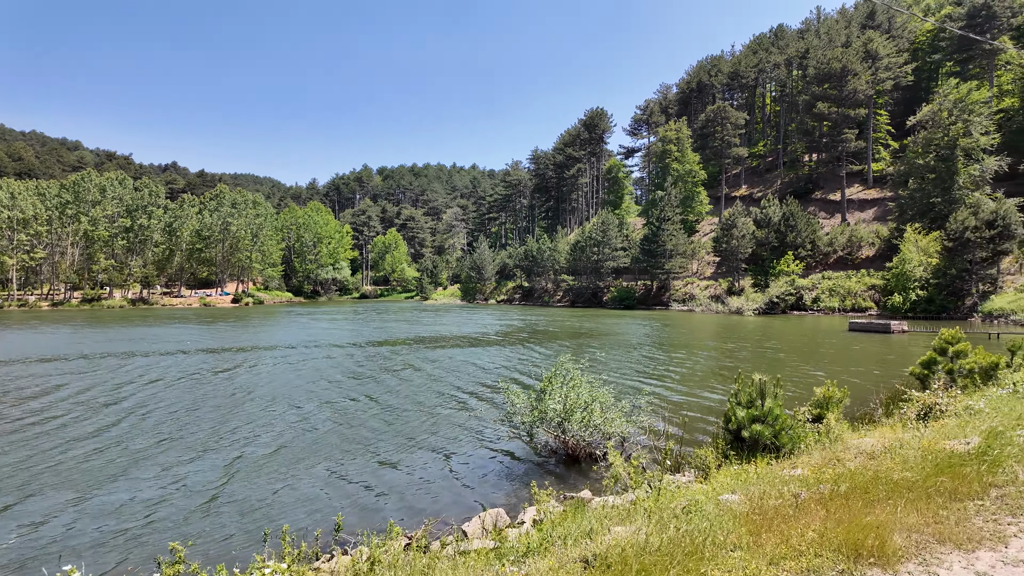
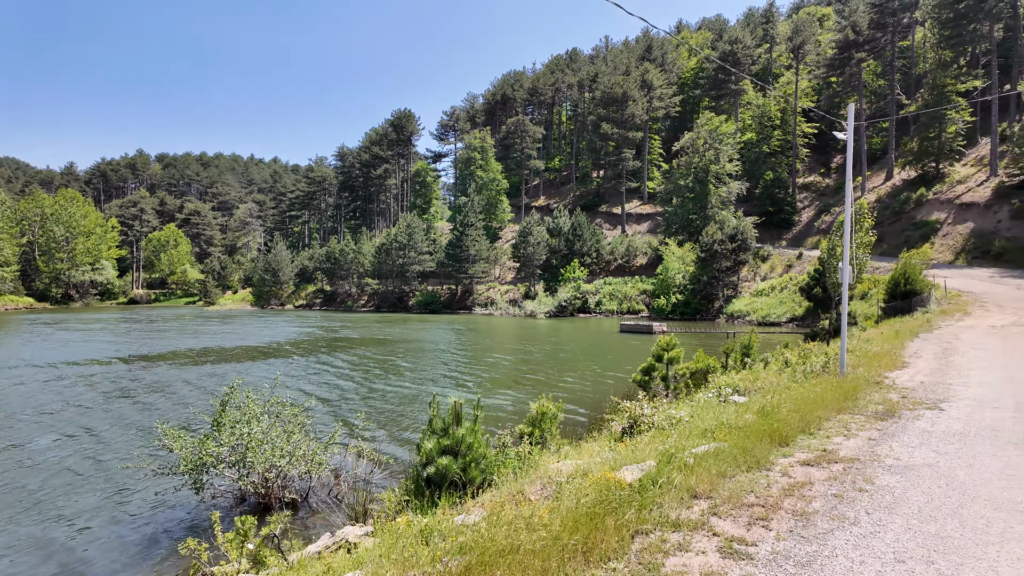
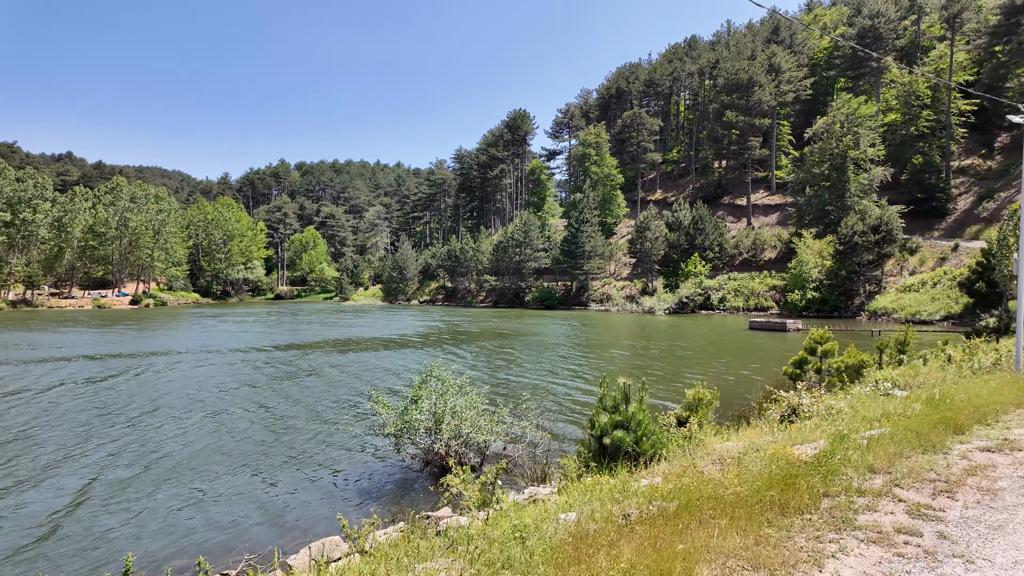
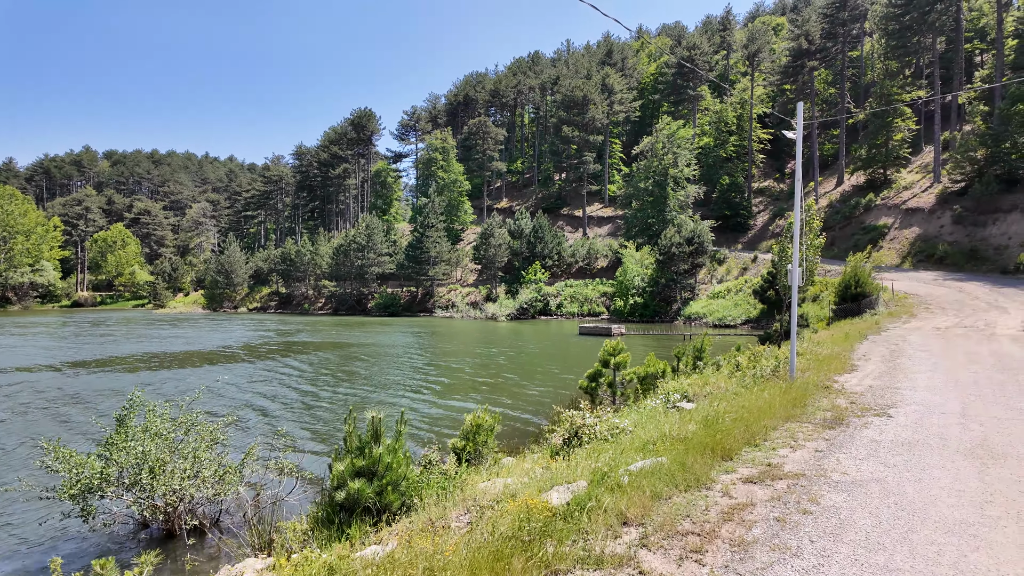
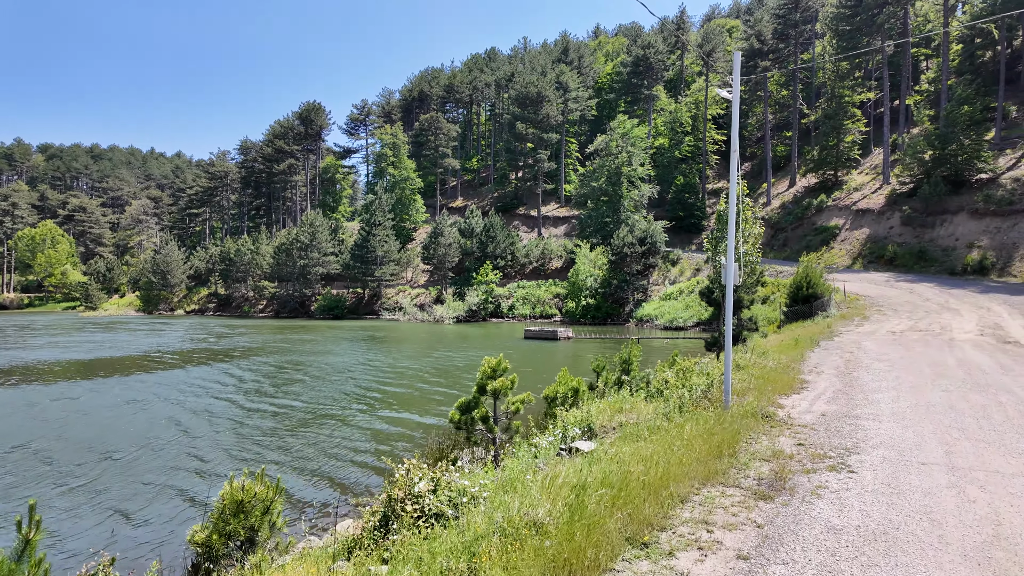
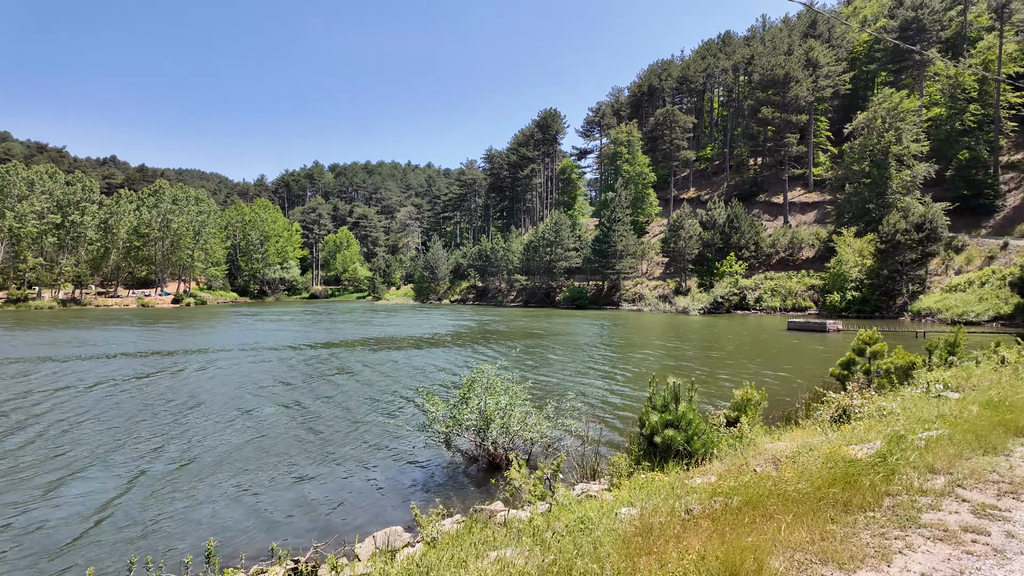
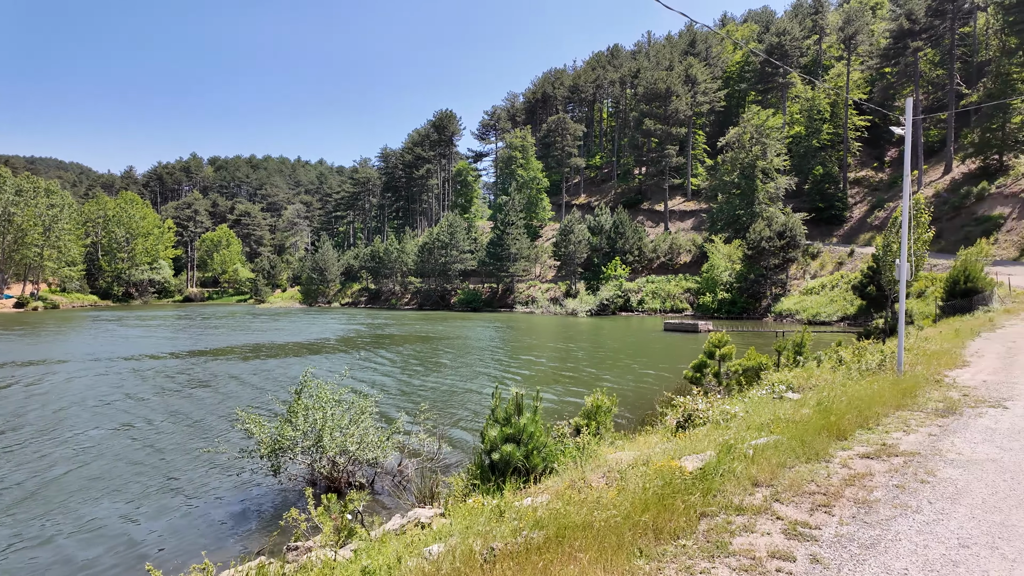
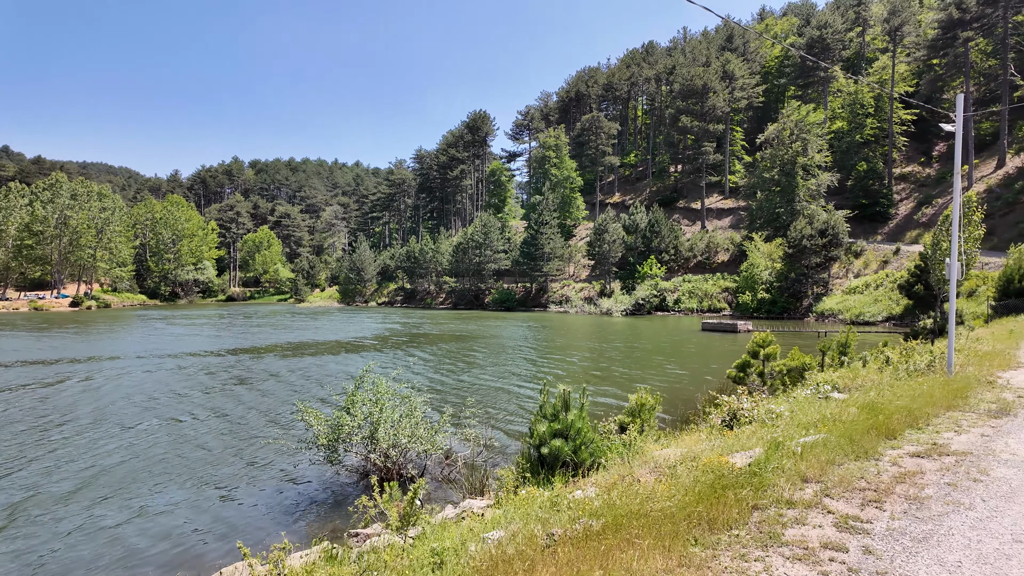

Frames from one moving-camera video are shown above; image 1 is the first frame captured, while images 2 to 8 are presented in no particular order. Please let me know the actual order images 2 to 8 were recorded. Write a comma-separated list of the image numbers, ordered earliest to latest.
6, 3, 8, 7, 2, 4, 5
